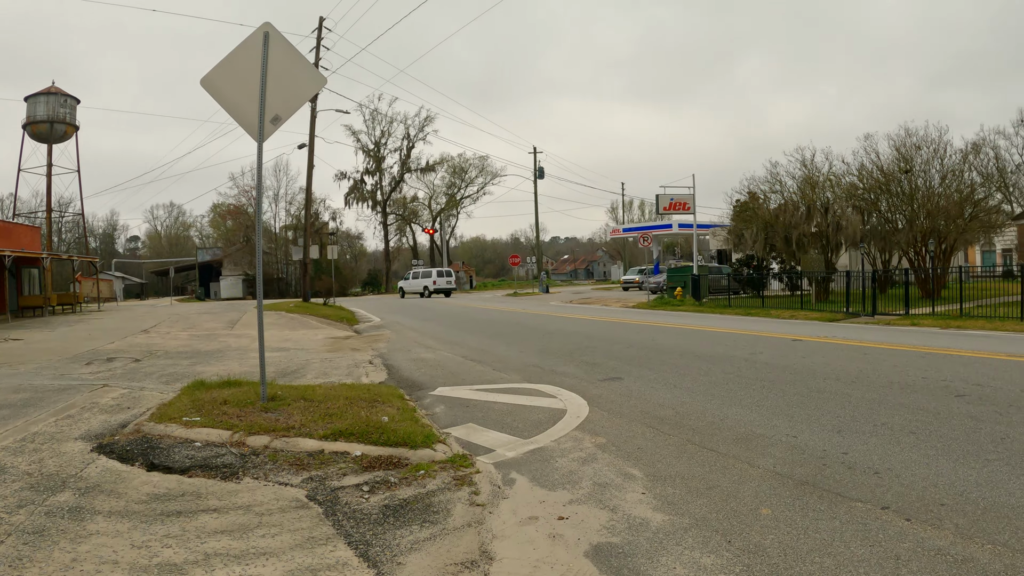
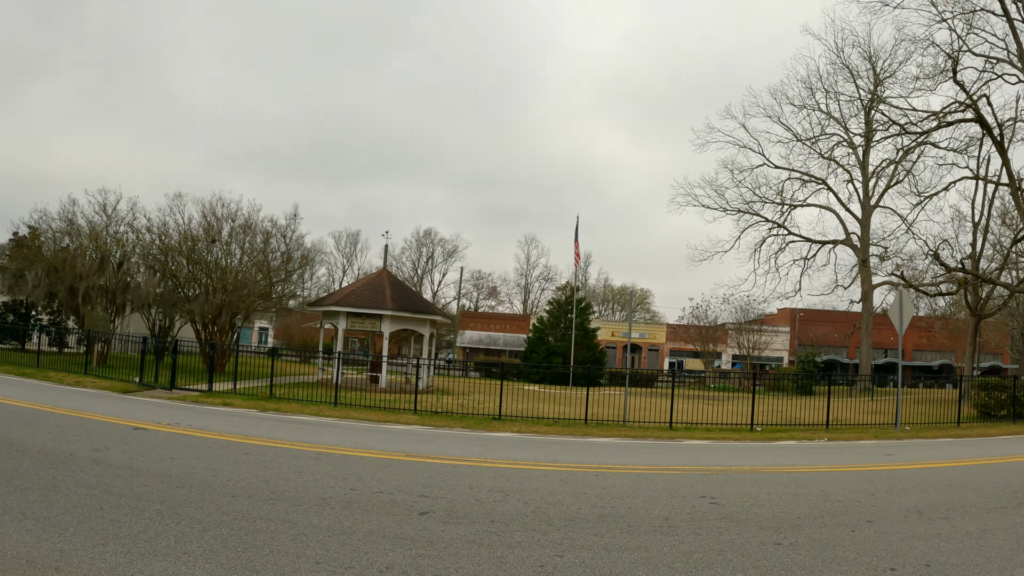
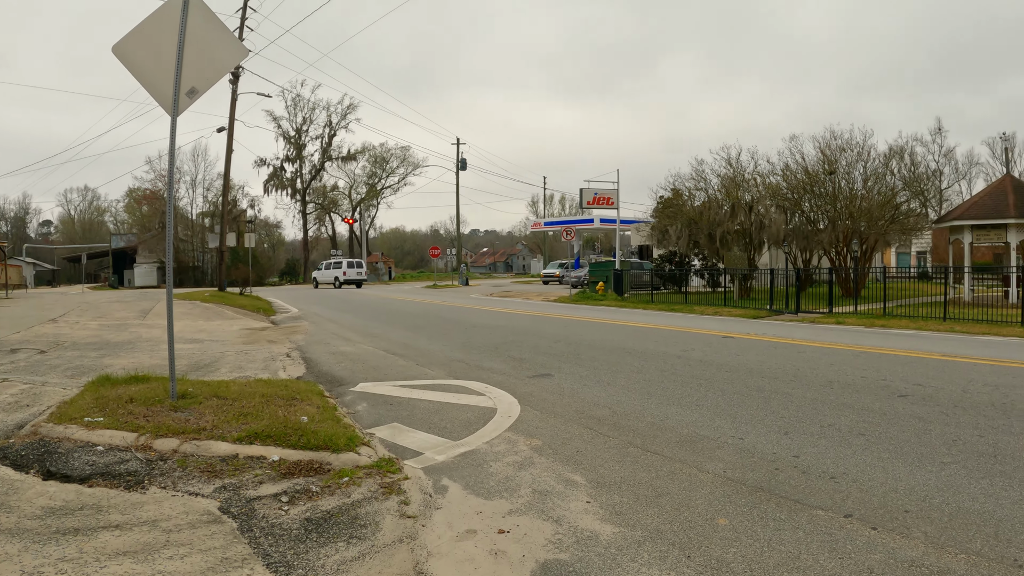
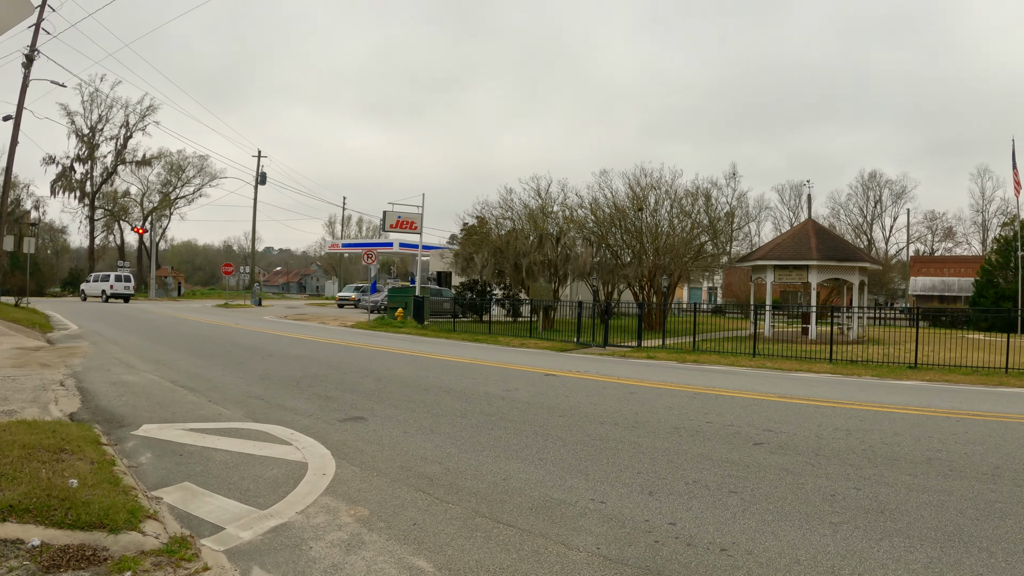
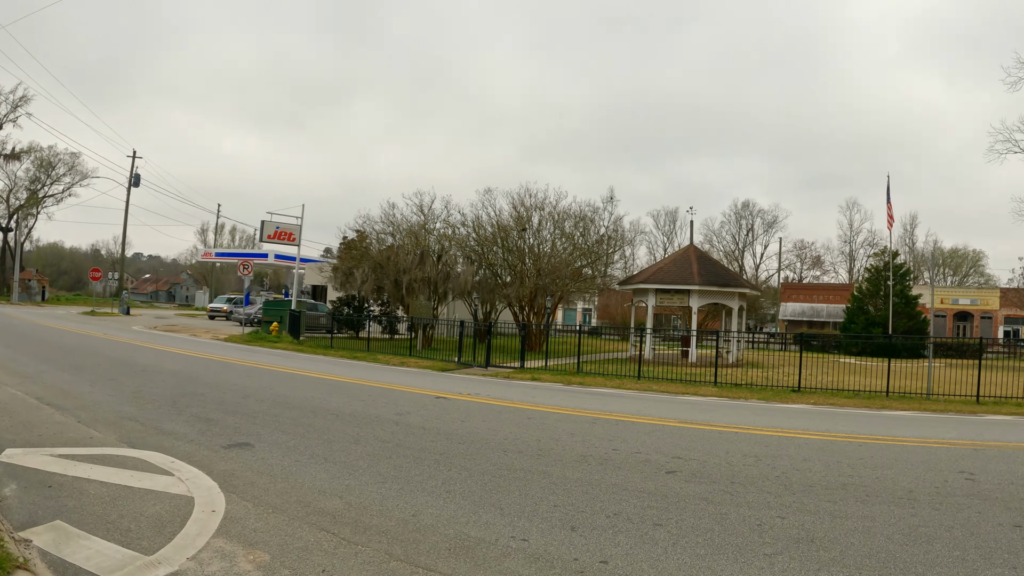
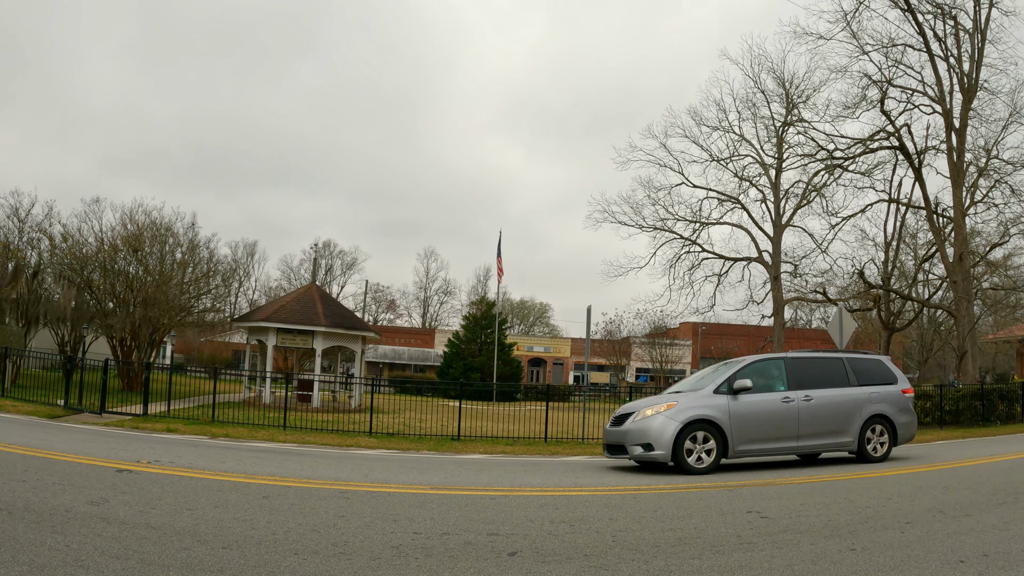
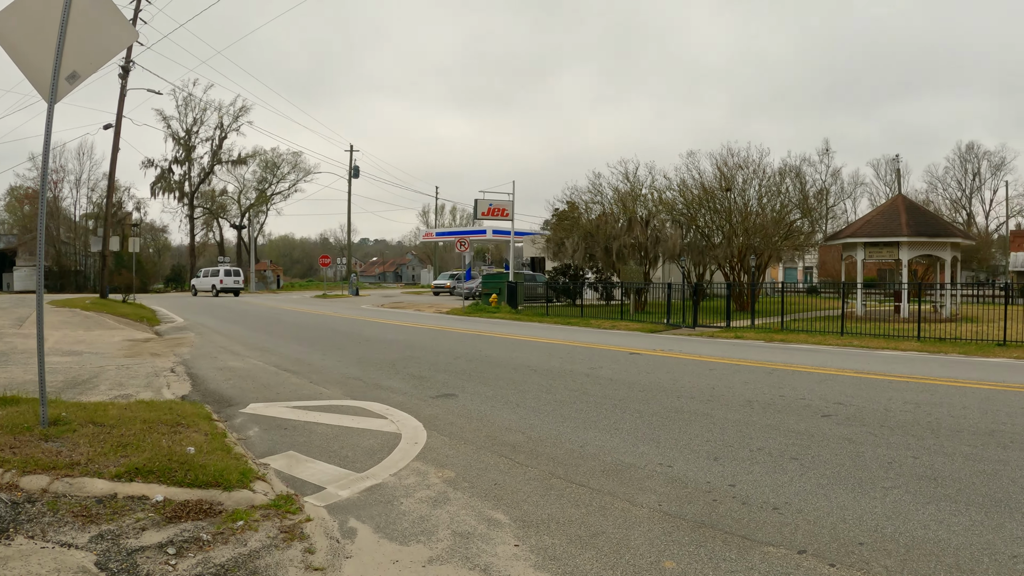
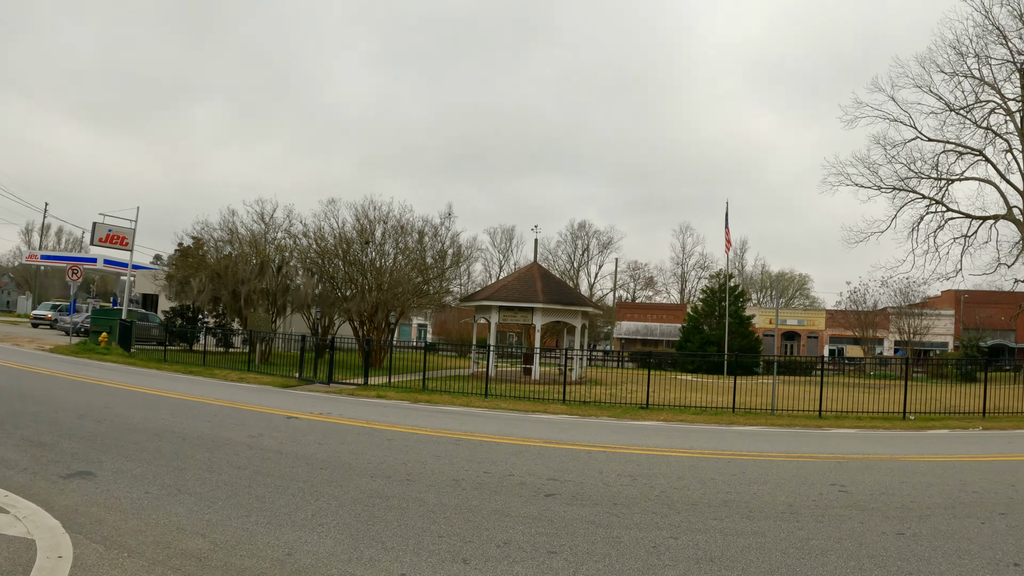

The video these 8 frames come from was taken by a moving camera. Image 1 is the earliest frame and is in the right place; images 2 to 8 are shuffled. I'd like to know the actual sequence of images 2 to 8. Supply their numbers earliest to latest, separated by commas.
3, 7, 4, 5, 8, 2, 6
